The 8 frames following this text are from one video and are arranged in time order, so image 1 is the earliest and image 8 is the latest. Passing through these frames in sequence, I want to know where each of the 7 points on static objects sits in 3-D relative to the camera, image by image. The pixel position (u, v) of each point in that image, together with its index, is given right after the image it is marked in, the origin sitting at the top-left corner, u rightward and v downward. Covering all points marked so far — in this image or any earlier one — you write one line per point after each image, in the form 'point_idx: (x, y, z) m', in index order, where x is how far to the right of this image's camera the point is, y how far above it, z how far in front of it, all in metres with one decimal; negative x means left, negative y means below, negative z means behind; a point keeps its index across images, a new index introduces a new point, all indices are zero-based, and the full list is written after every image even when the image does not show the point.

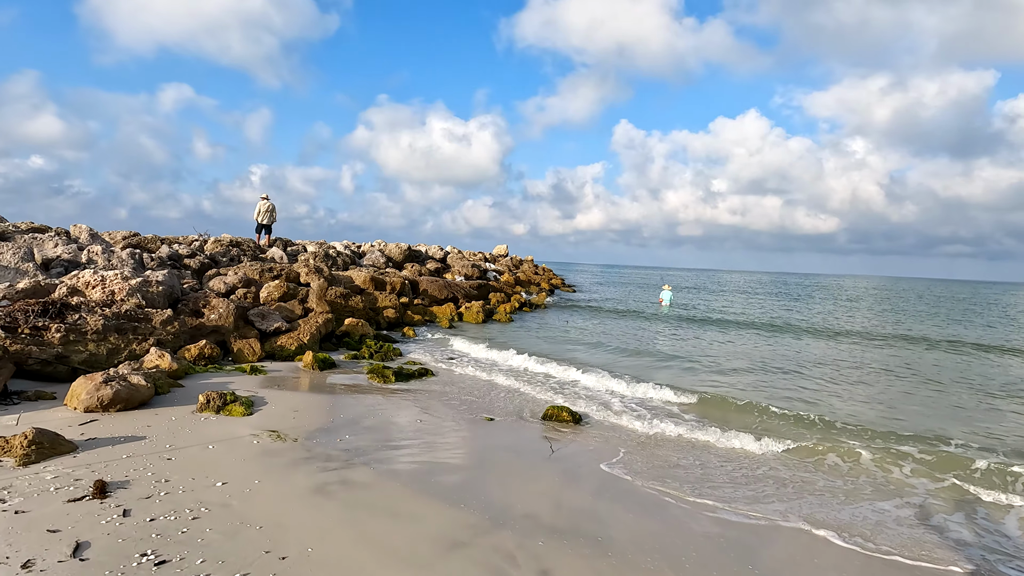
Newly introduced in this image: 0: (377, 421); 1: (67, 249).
0: (-2.0, -2.0, +8.0) m
1: (-11.9, +1.0, +14.3) m
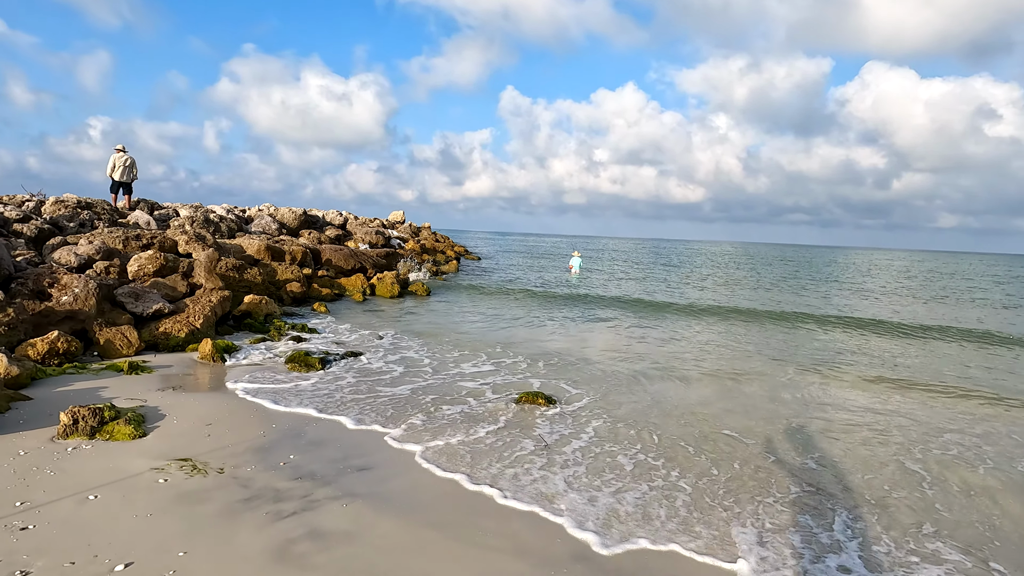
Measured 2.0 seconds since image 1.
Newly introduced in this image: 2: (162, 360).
0: (-2.2, -1.6, +6.2) m
1: (-13.2, +1.5, +10.3) m
2: (-5.9, -1.2, +9.0) m
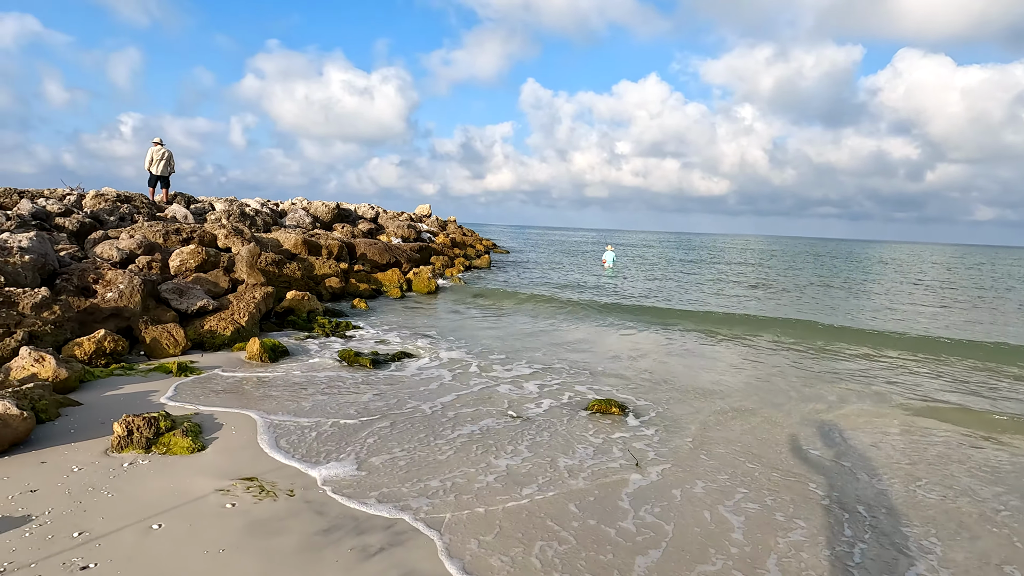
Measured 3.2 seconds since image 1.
0: (-1.3, -1.6, +5.7) m
1: (-12.2, +1.6, +10.1) m
2: (-4.8, -1.2, +8.6) m
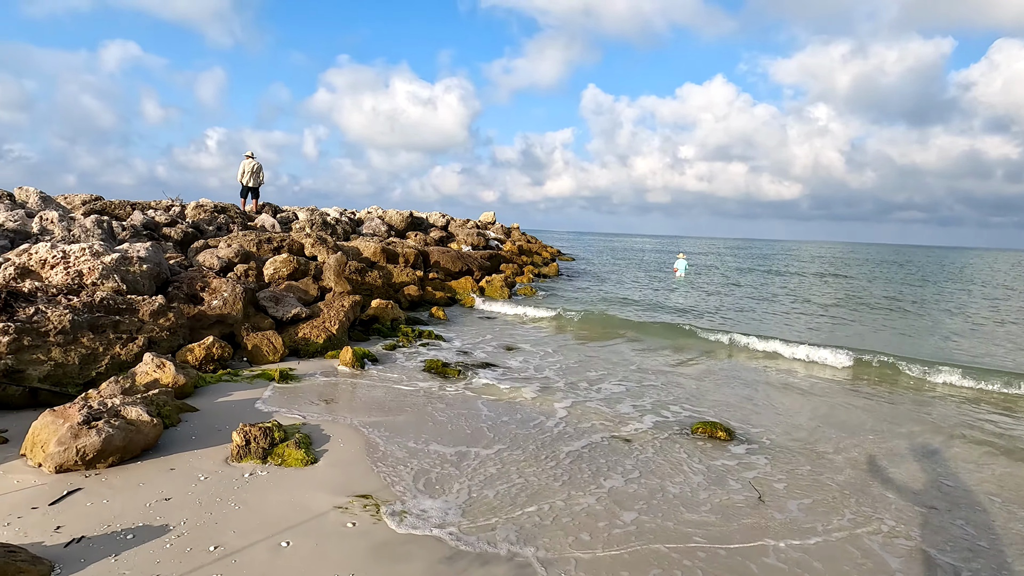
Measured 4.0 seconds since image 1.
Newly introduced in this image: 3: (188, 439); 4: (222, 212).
0: (-0.2, -1.8, +5.5) m
1: (-10.5, +1.5, +11.1) m
2: (-3.4, -1.3, +8.8) m
3: (-3.3, -1.6, +5.5) m
4: (-9.2, +2.4, +17.0) m
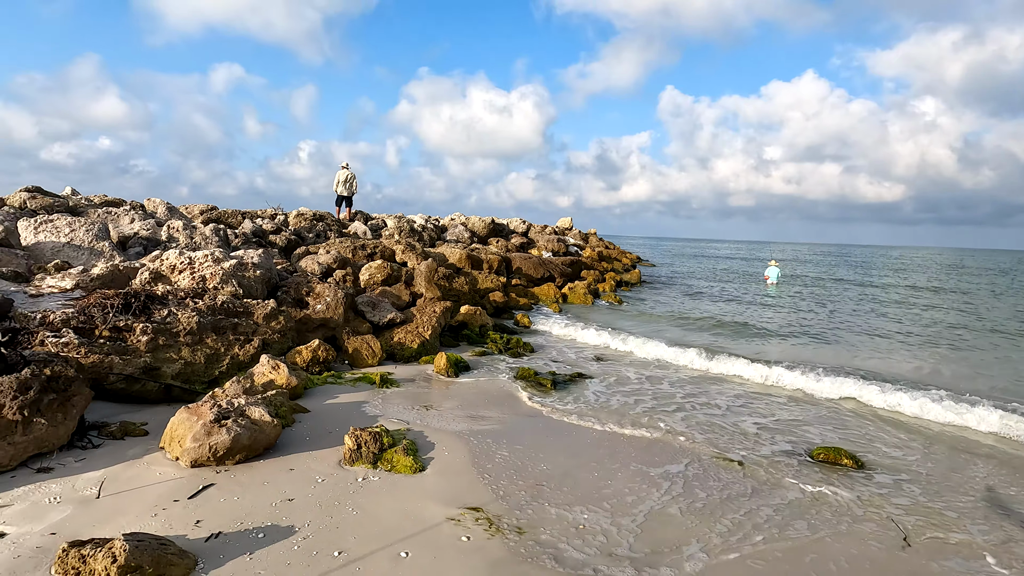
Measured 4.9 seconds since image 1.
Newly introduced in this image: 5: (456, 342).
0: (+0.9, -1.9, +5.3) m
1: (-8.5, +1.4, +12.3) m
2: (-1.8, -1.4, +9.0) m
3: (-2.2, -1.6, +5.7) m
4: (-6.4, +2.3, +18.0) m
5: (-1.2, -1.2, +11.5) m
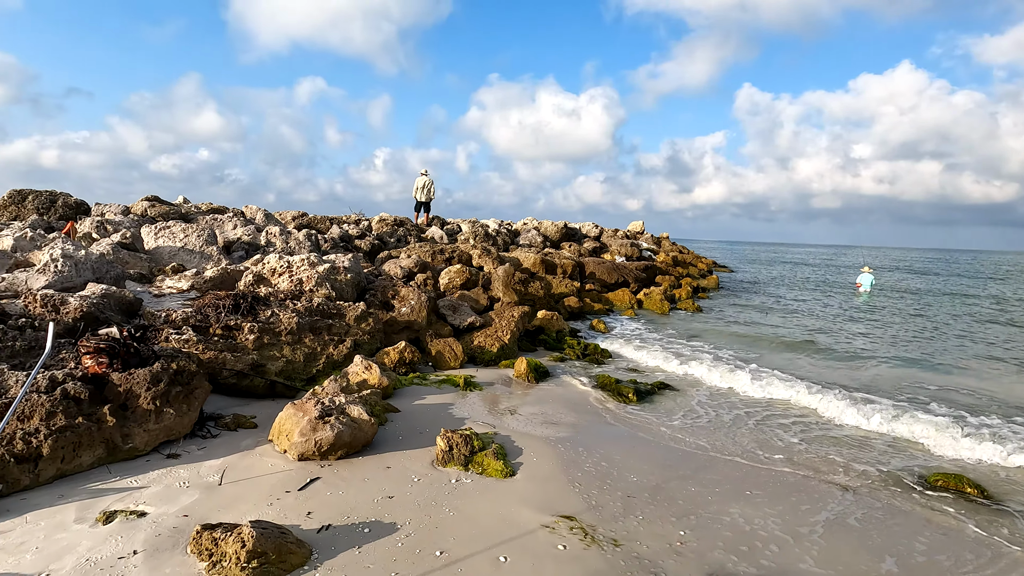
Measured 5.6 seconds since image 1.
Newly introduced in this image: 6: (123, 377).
0: (+1.8, -2.0, +5.1) m
1: (-6.6, +1.4, +13.3) m
2: (-0.5, -1.5, +9.1) m
3: (-1.3, -1.7, +5.9) m
4: (-3.9, +2.2, +18.6) m
5: (+0.5, -1.3, +11.6) m
6: (-3.9, -0.9, +5.3) m
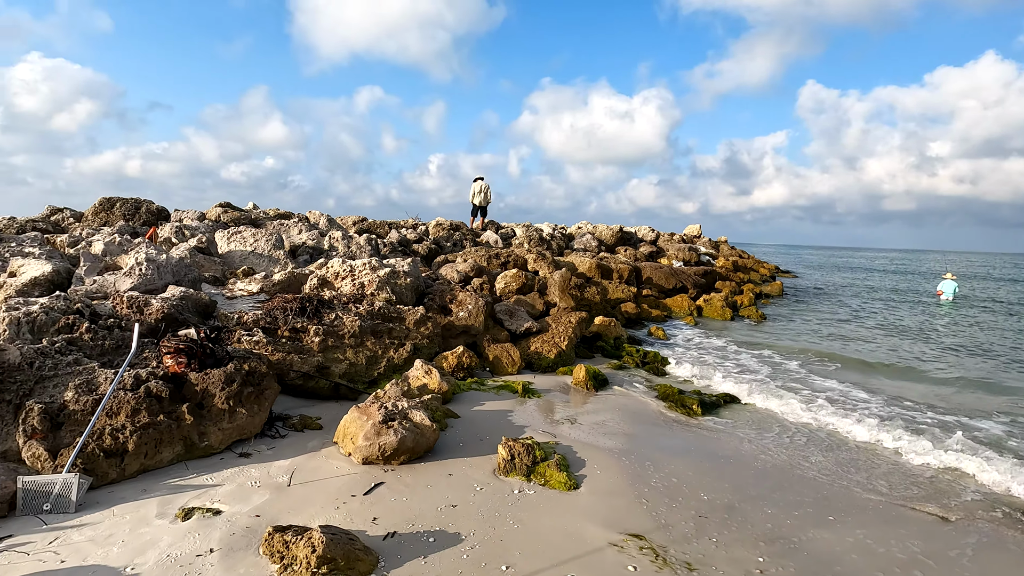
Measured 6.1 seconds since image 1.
0: (+2.3, -2.1, +4.8) m
1: (-5.2, +1.3, +13.7) m
2: (+0.5, -1.6, +9.0) m
3: (-0.6, -1.7, +5.9) m
4: (-1.9, +2.0, +18.8) m
5: (+1.7, -1.4, +11.3) m
6: (-3.2, -0.9, +5.5) m
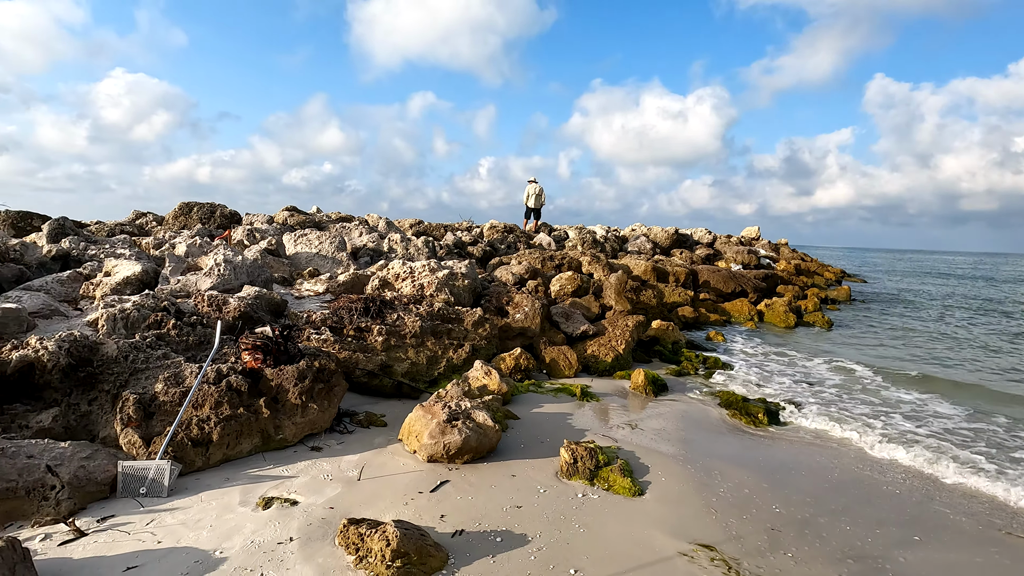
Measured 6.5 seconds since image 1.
0: (+2.9, -2.1, +4.6) m
1: (-3.8, +1.3, +14.1) m
2: (+1.5, -1.6, +8.9) m
3: (+0.1, -1.8, +5.9) m
4: (-0.1, +2.0, +18.9) m
5: (+2.8, -1.4, +11.1) m
6: (-2.6, -0.9, +5.8) m
